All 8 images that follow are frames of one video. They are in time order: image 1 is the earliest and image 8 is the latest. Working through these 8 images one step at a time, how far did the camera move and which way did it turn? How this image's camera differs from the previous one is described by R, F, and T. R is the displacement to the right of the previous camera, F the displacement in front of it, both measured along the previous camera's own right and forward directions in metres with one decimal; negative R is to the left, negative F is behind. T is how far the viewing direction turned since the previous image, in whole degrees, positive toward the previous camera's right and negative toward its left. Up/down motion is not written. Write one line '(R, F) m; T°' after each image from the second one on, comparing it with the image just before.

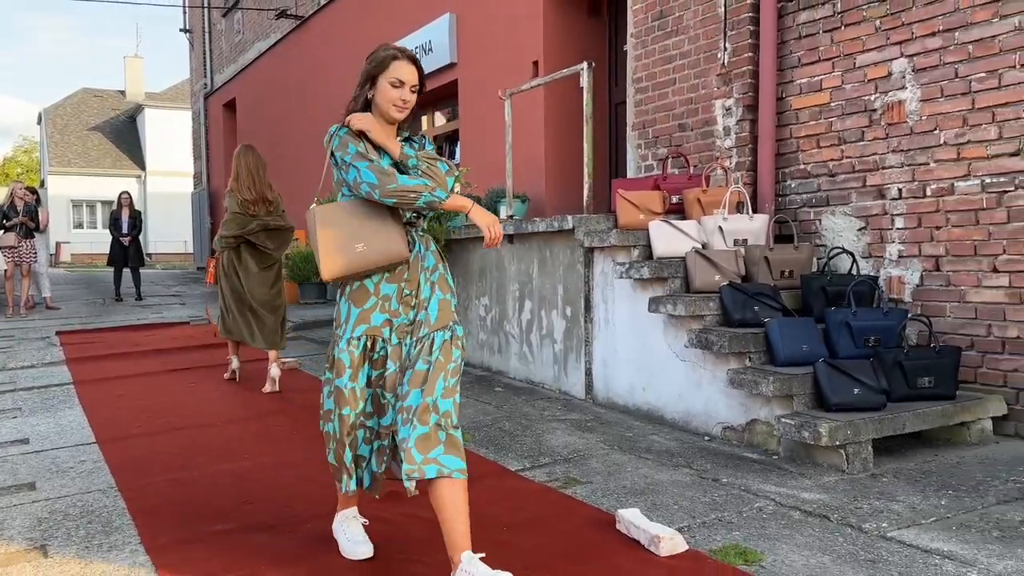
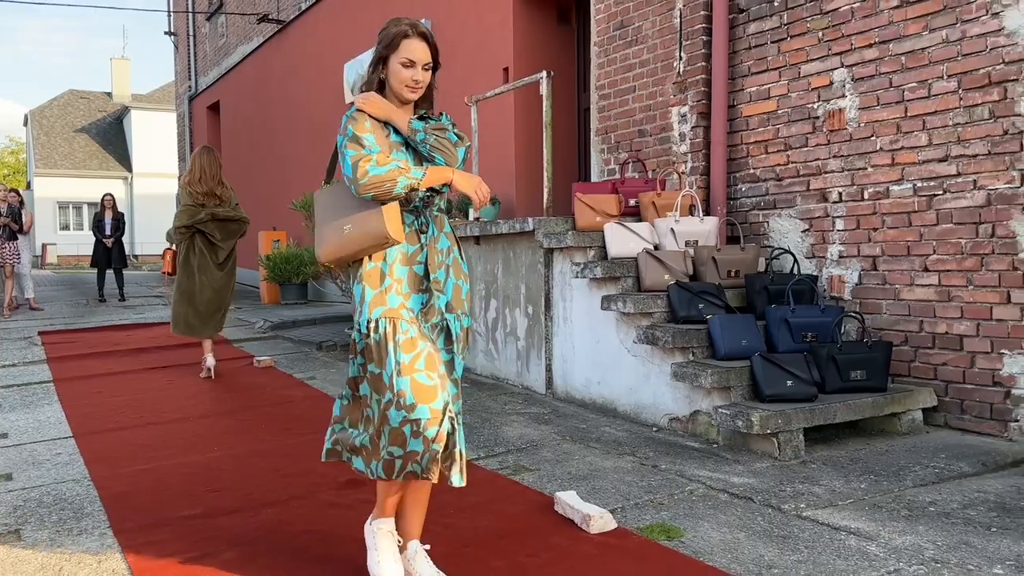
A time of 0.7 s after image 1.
(+0.2, -0.2) m; +1°
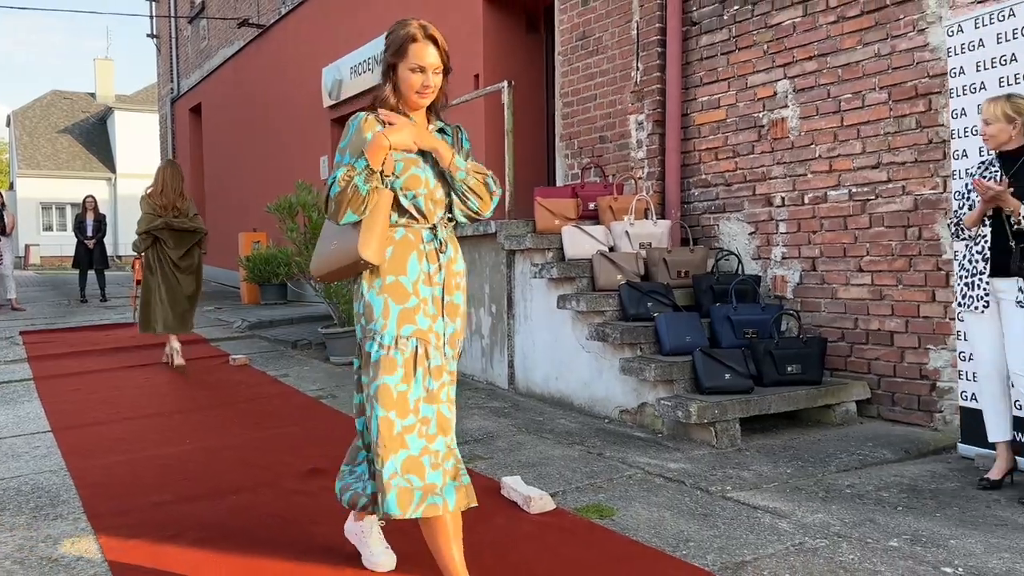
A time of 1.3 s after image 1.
(+0.2, -0.2) m; +1°
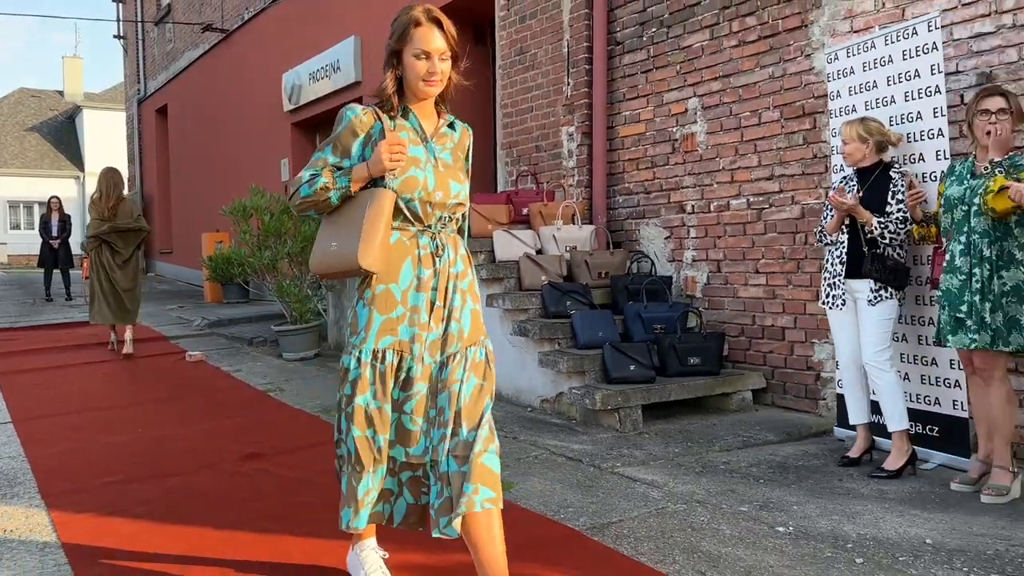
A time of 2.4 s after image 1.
(+0.3, -0.4) m; +2°
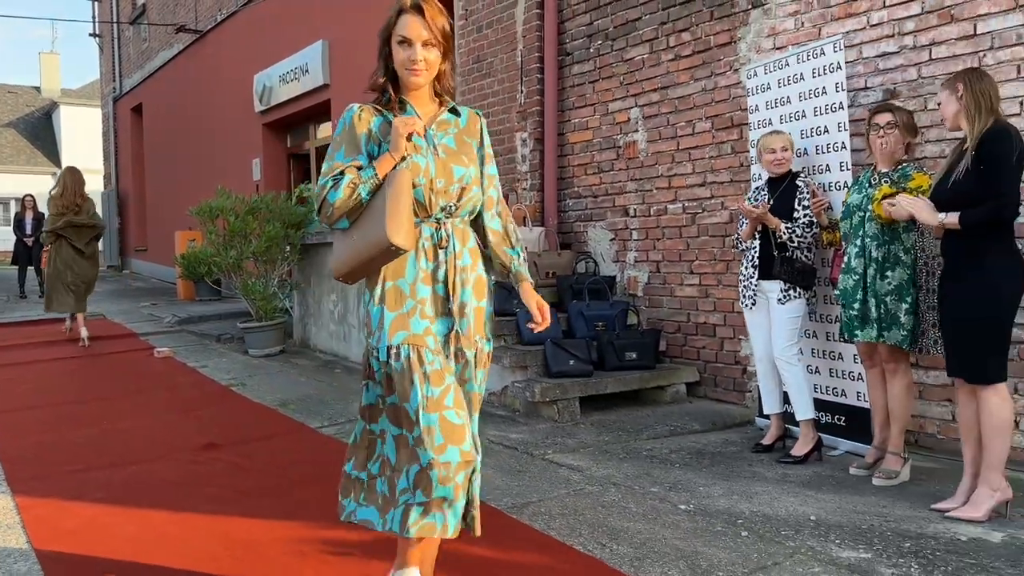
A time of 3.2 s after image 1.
(+0.2, -0.3) m; +1°
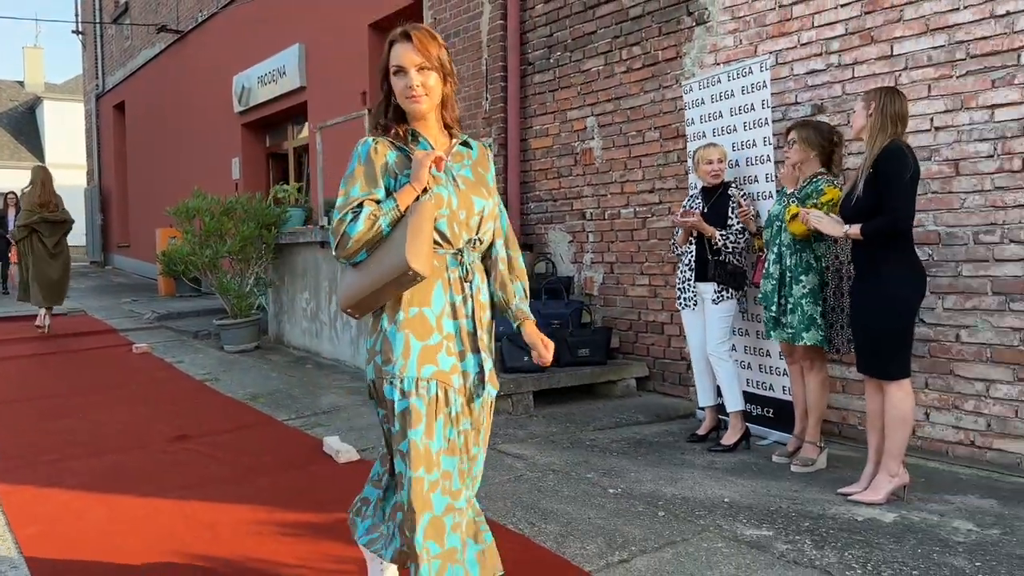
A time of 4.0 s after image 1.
(+0.2, -0.3) m; +1°
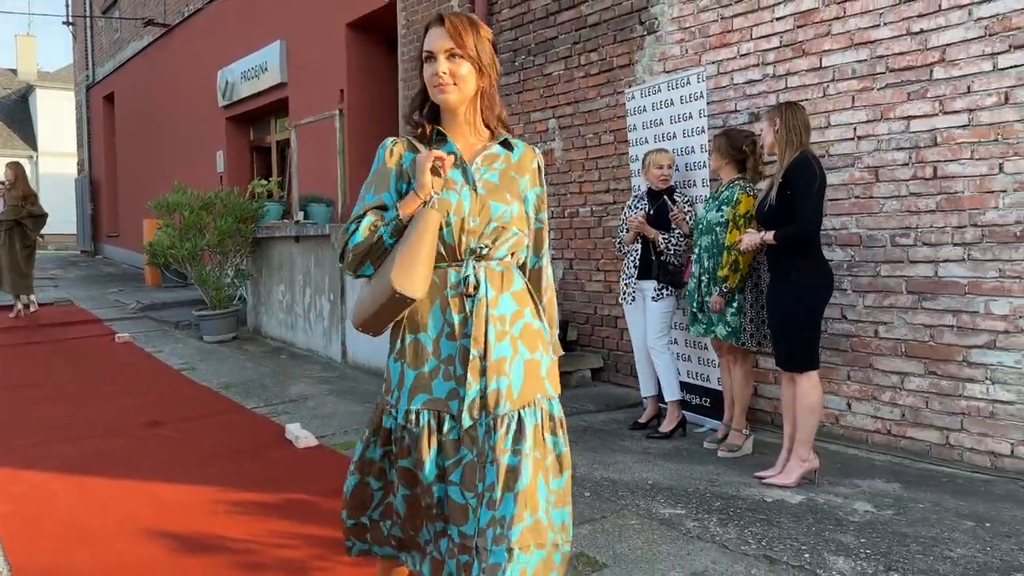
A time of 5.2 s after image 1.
(+0.2, -0.3) m; 0°
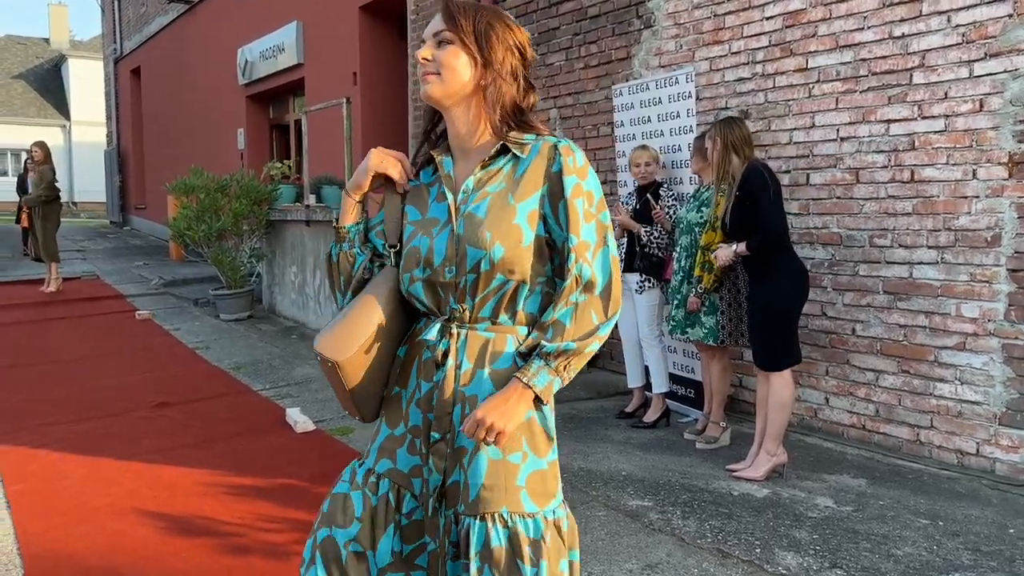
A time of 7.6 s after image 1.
(+0.2, -0.2) m; -2°
